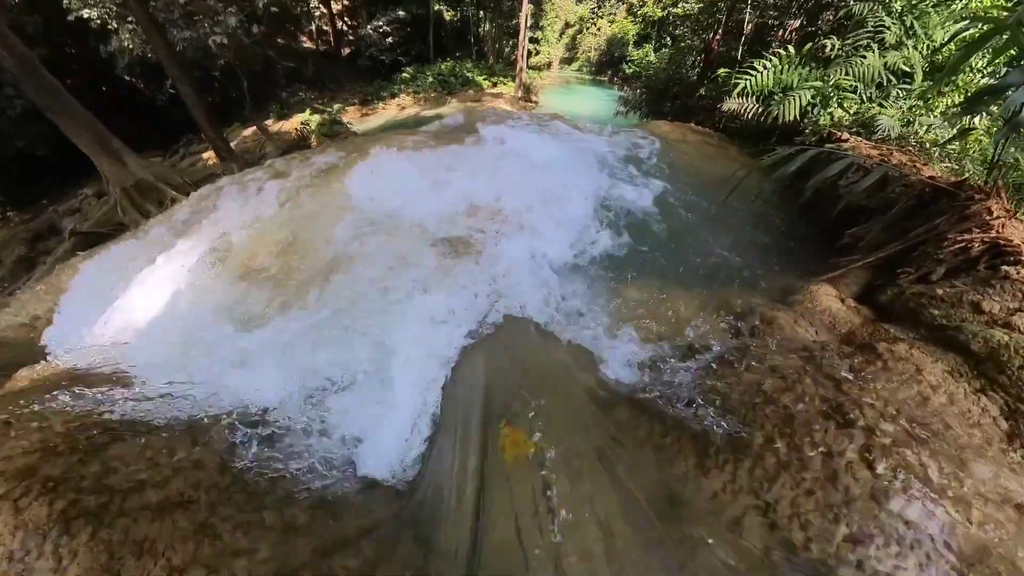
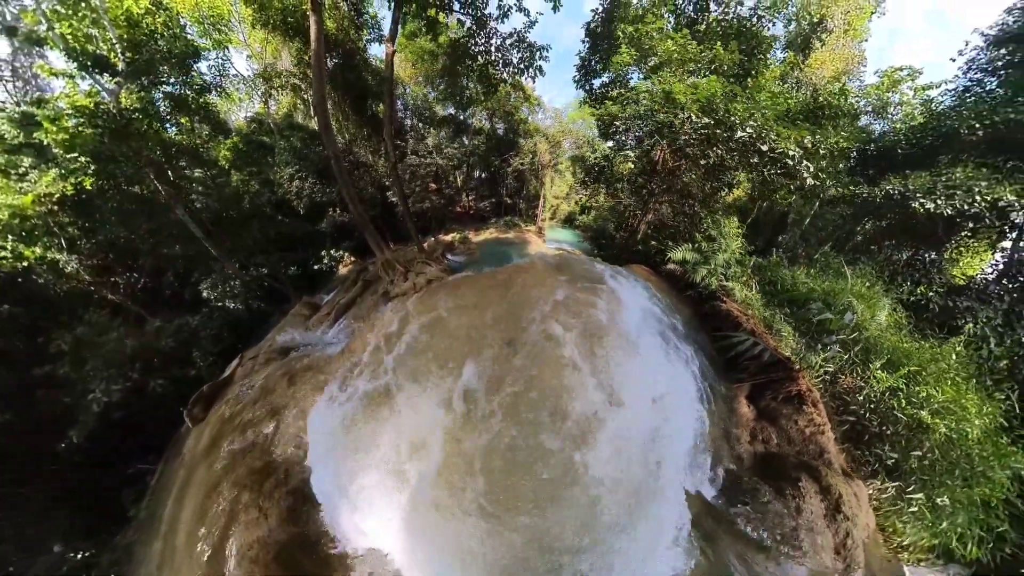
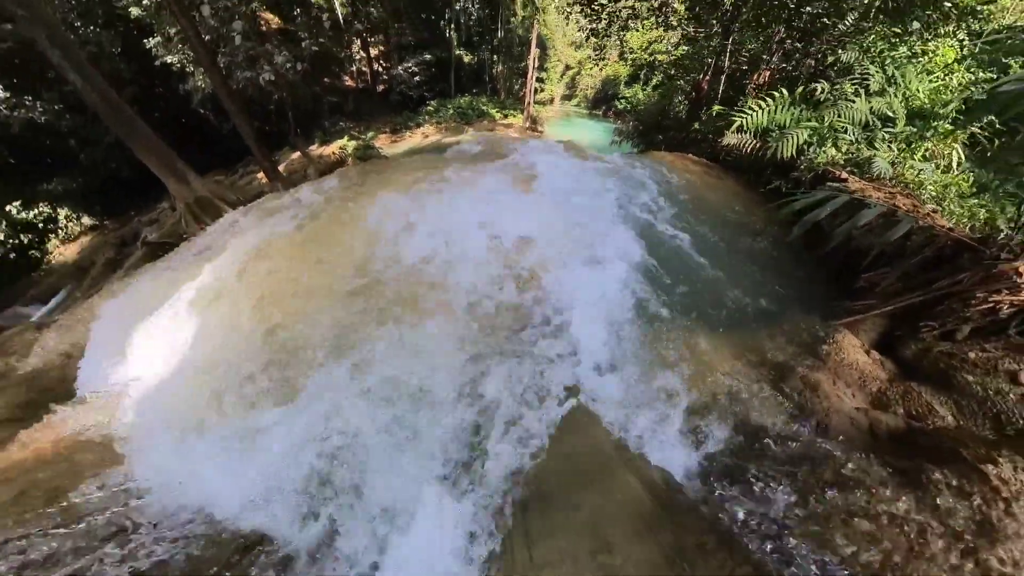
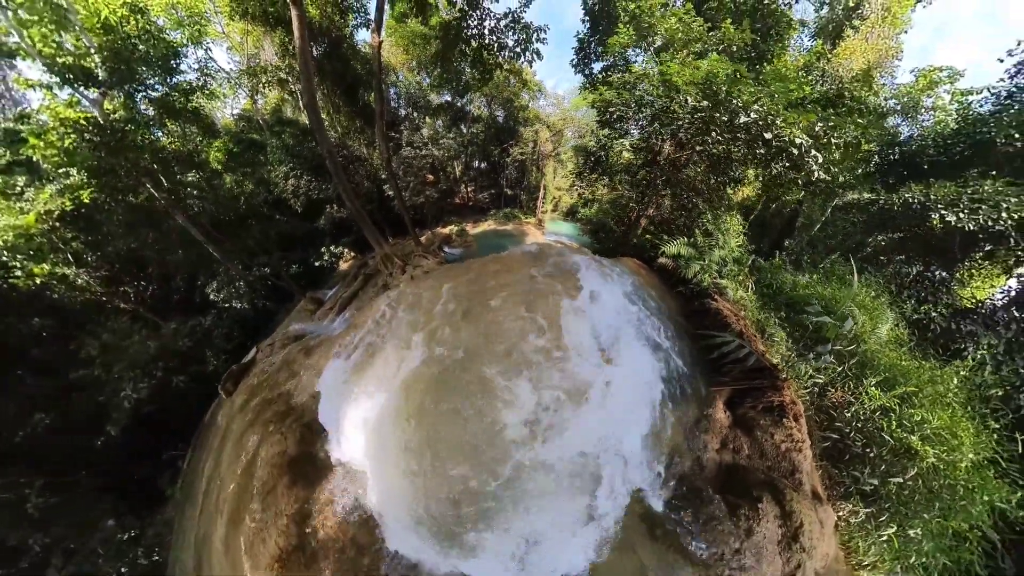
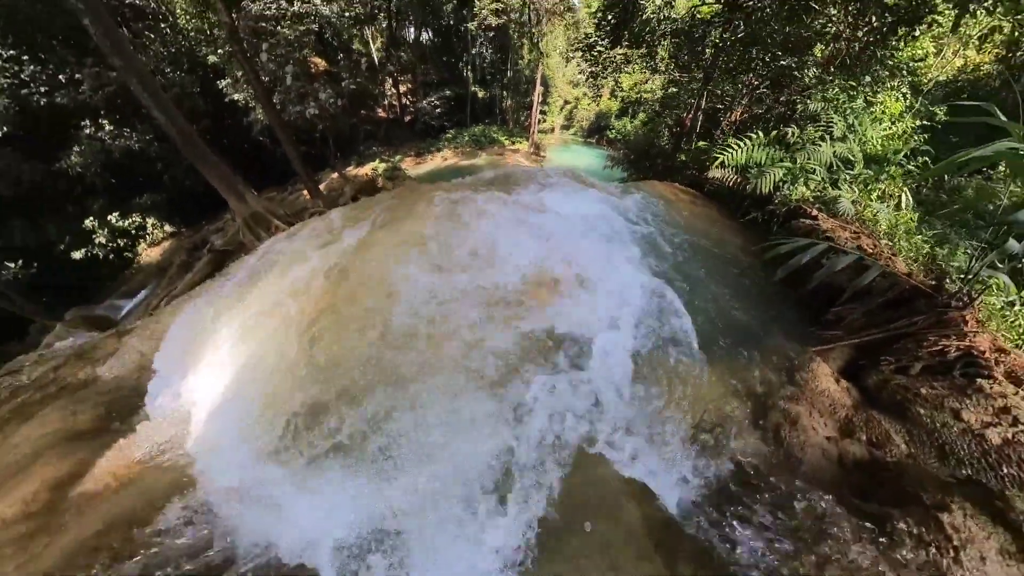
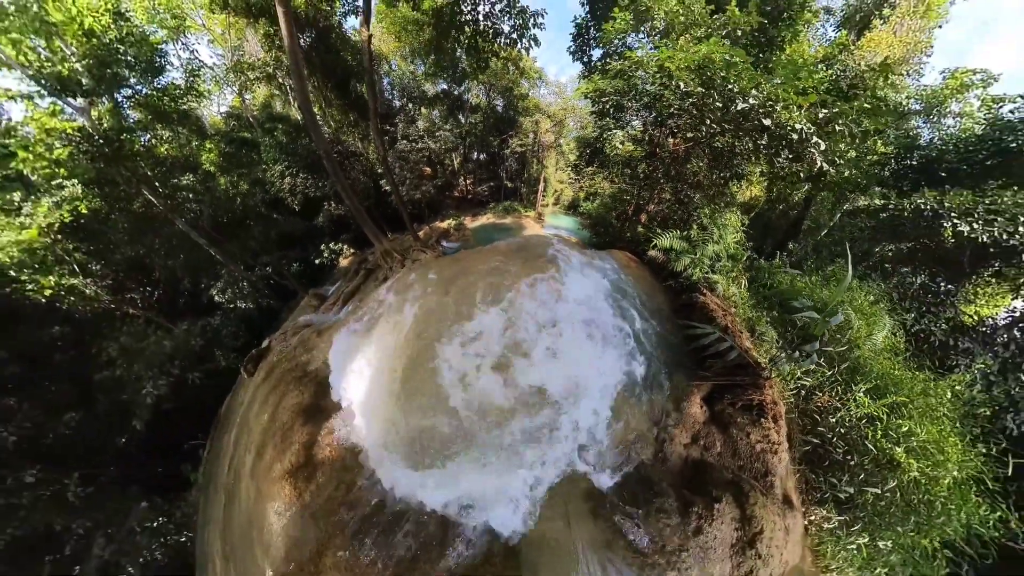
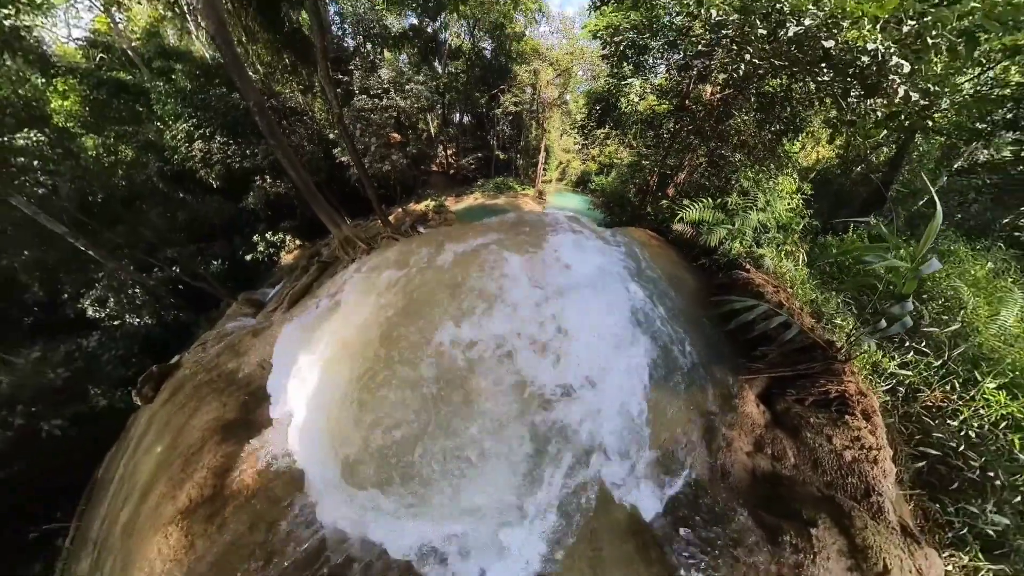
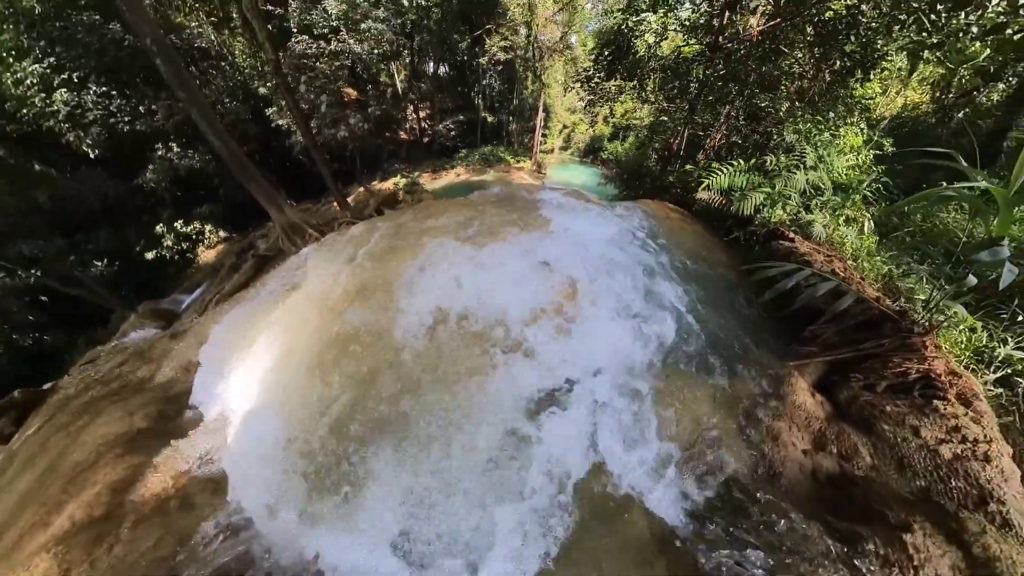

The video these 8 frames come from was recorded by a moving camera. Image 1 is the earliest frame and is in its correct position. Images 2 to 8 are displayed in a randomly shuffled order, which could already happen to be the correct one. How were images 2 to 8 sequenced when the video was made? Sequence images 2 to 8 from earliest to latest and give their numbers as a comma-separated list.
3, 5, 8, 7, 6, 4, 2
